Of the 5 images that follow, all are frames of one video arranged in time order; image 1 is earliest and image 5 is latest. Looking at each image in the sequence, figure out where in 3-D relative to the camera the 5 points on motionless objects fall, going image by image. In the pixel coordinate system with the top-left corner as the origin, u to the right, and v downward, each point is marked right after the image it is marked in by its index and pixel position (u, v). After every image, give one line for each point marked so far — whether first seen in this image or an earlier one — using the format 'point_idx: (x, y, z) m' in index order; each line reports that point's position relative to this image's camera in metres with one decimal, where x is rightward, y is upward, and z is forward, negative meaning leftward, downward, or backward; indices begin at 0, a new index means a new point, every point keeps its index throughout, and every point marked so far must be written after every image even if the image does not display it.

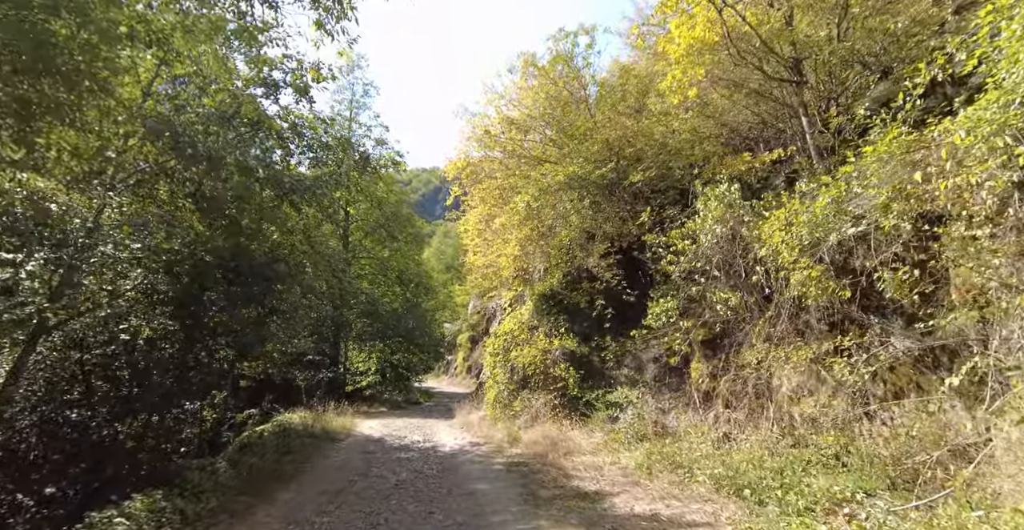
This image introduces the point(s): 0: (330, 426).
0: (-4.4, -3.9, +13.1) m
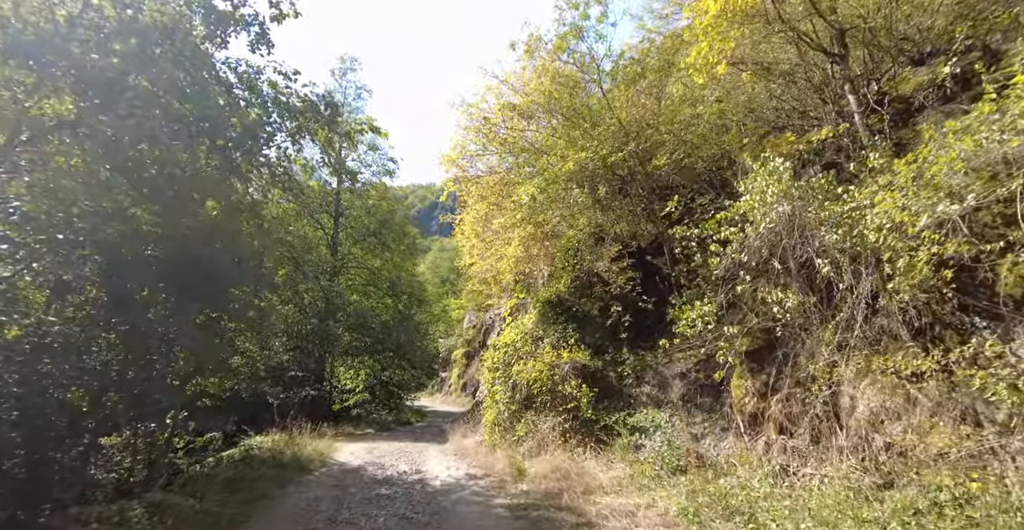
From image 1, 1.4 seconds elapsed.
0: (-4.4, -4.0, +11.3) m
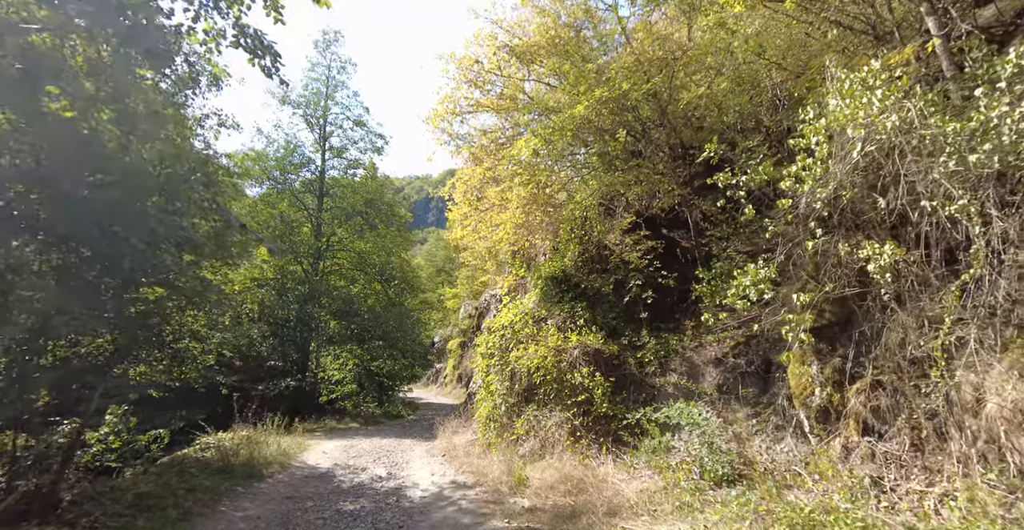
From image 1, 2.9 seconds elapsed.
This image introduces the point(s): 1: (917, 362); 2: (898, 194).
0: (-4.4, -3.3, +9.5) m
1: (+4.0, -1.0, +5.3) m
2: (+3.8, +0.7, +5.4) m
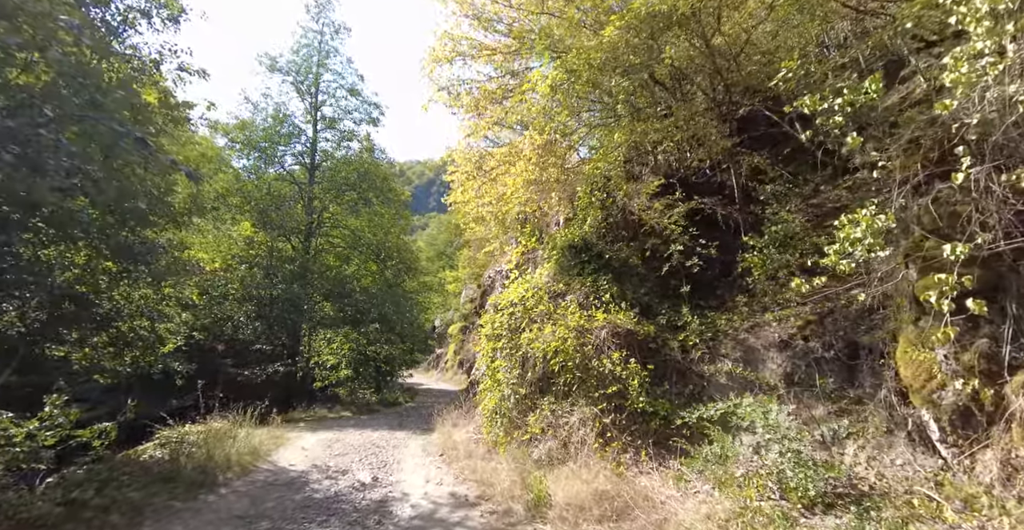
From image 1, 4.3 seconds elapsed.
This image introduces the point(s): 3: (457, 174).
0: (-4.3, -2.8, +7.9) m
1: (+4.1, -0.5, +3.6) m
2: (+4.0, +1.1, +3.7) m
3: (-1.3, +2.1, +12.5) m
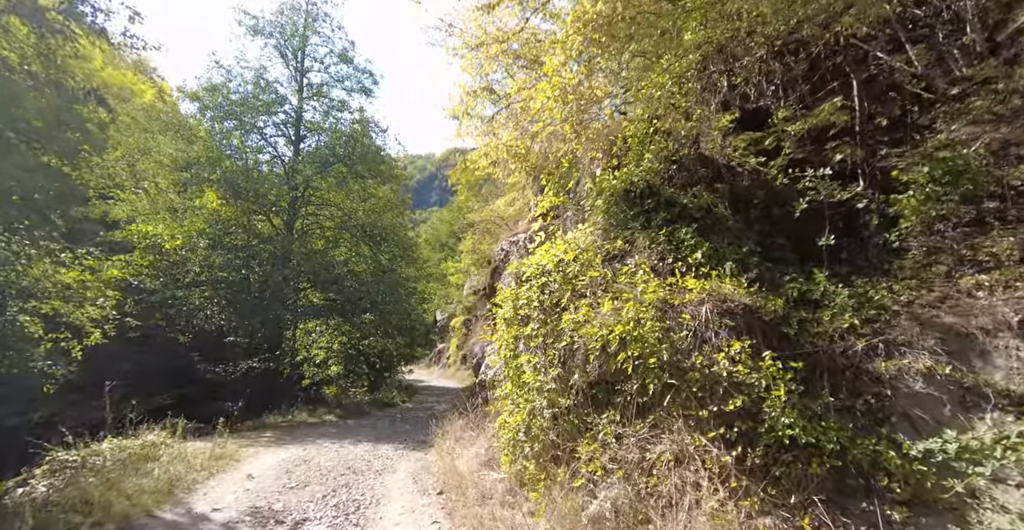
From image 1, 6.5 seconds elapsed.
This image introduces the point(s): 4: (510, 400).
0: (-3.9, -2.2, +5.2) m
1: (+4.5, 0.0, +0.8) m
2: (+4.3, +1.6, +0.8) m
3: (-0.9, +2.7, +9.7) m
4: (0.0, -1.4, +5.6) m
